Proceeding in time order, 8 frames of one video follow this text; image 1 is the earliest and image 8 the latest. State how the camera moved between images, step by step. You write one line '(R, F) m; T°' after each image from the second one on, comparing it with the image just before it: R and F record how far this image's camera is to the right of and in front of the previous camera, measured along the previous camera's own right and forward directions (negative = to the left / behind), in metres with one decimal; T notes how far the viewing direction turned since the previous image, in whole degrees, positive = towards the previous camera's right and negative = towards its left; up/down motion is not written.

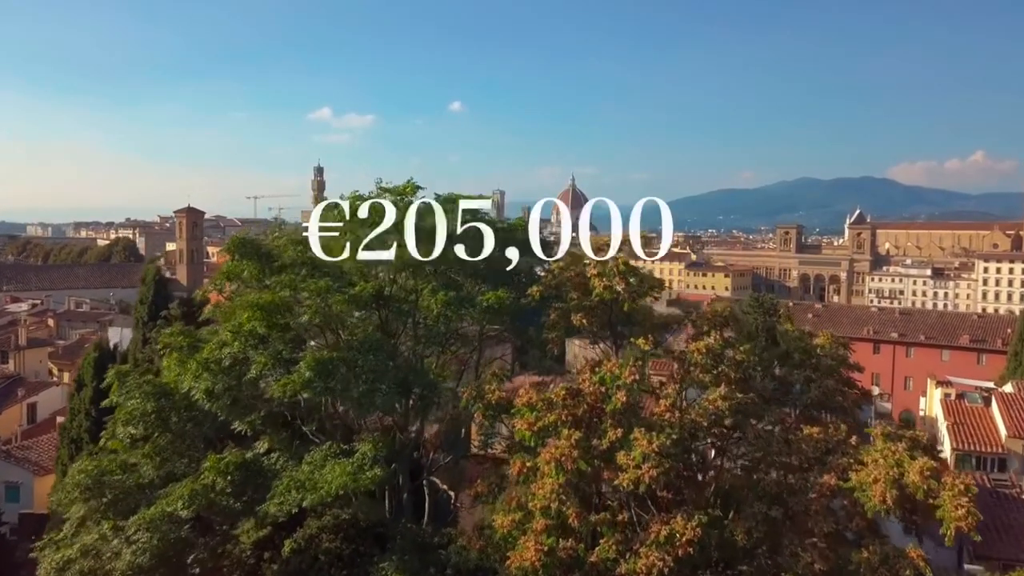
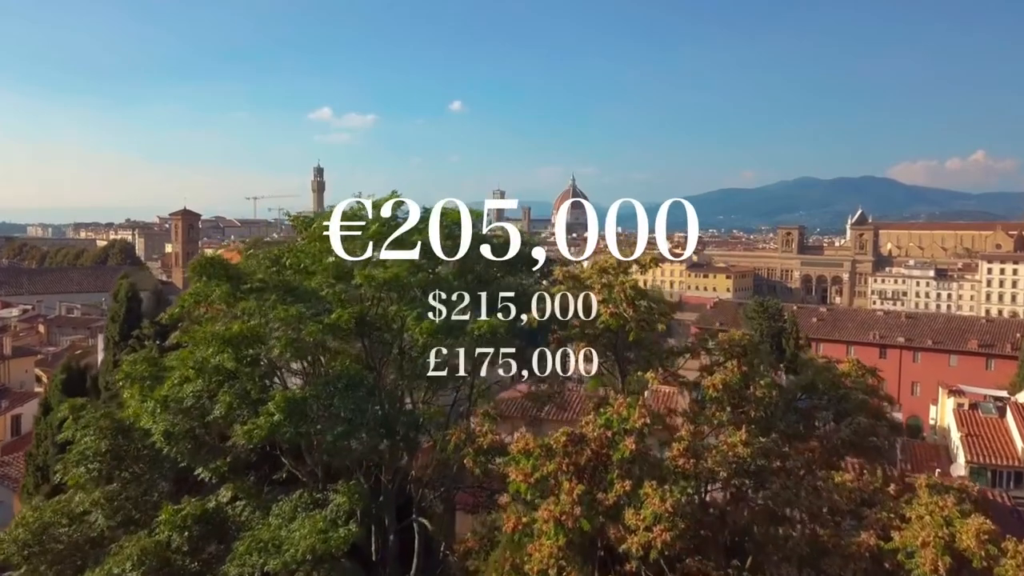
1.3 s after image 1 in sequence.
(+0.1, +1.1) m; 0°
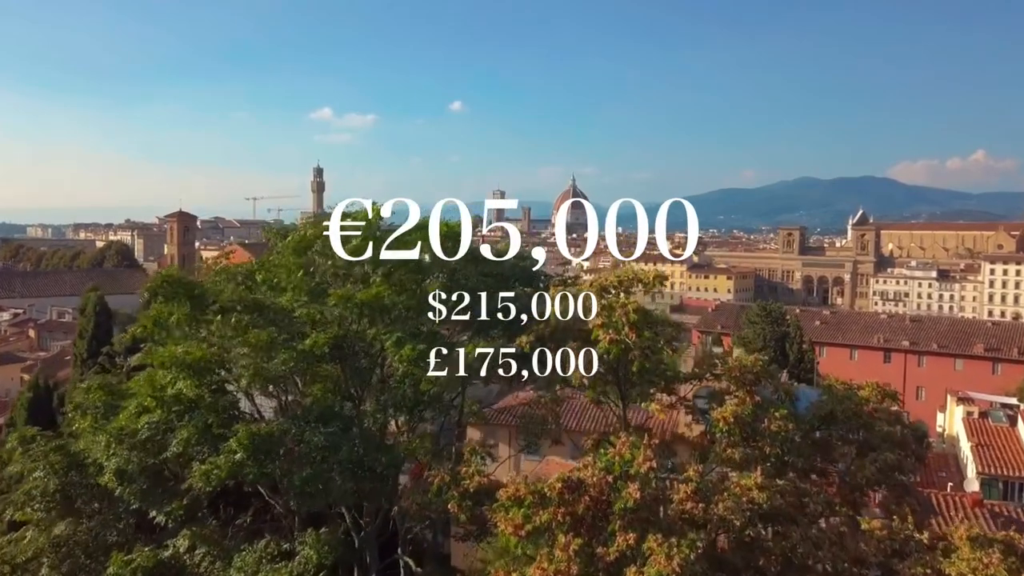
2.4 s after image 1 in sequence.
(+0.1, +0.9) m; 0°
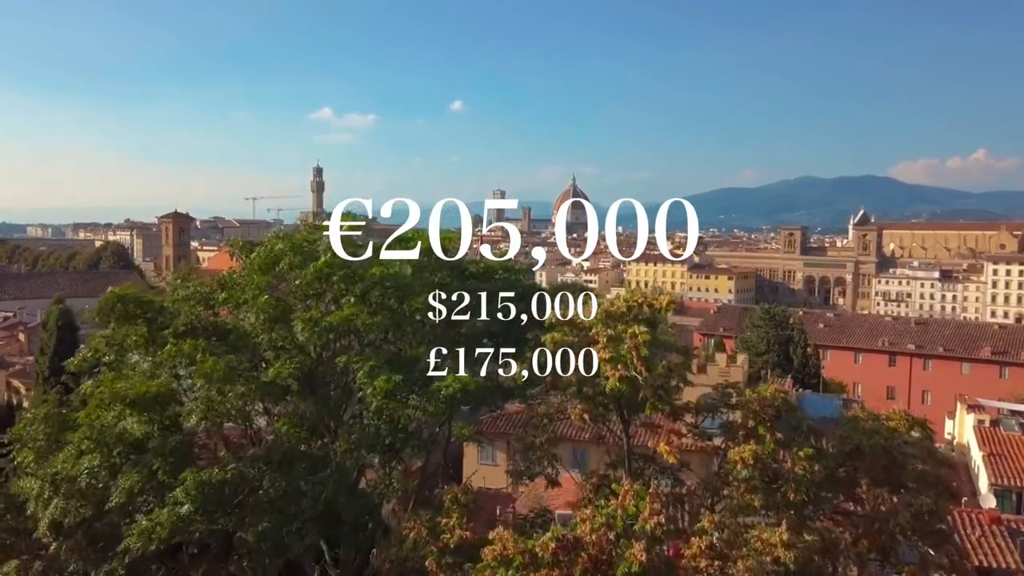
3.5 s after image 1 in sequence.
(+0.1, +1.0) m; 0°
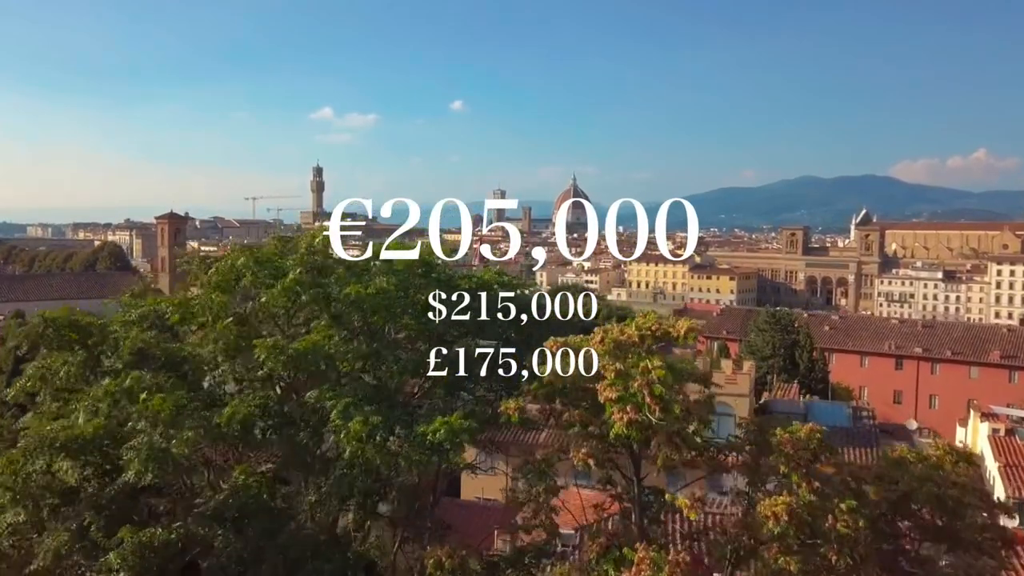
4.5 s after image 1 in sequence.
(0.0, +1.1) m; 0°
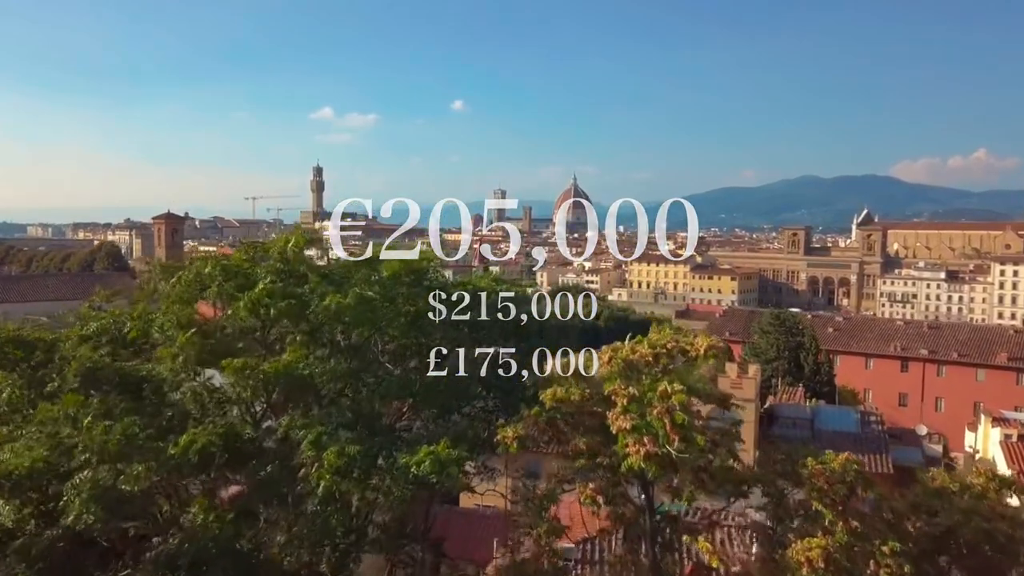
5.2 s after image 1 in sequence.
(0.0, +0.8) m; 0°
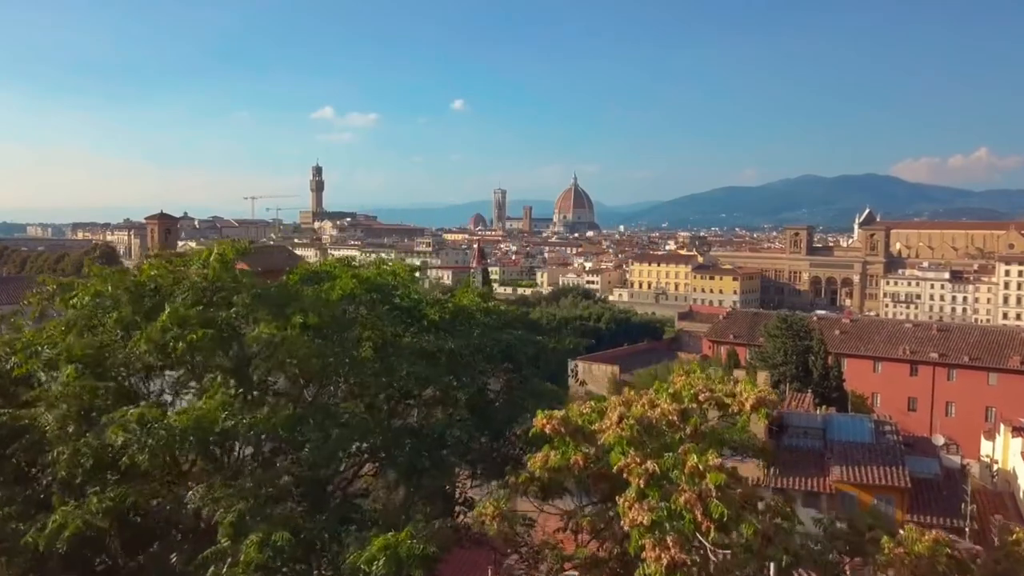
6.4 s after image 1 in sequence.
(+0.1, +1.5) m; 0°
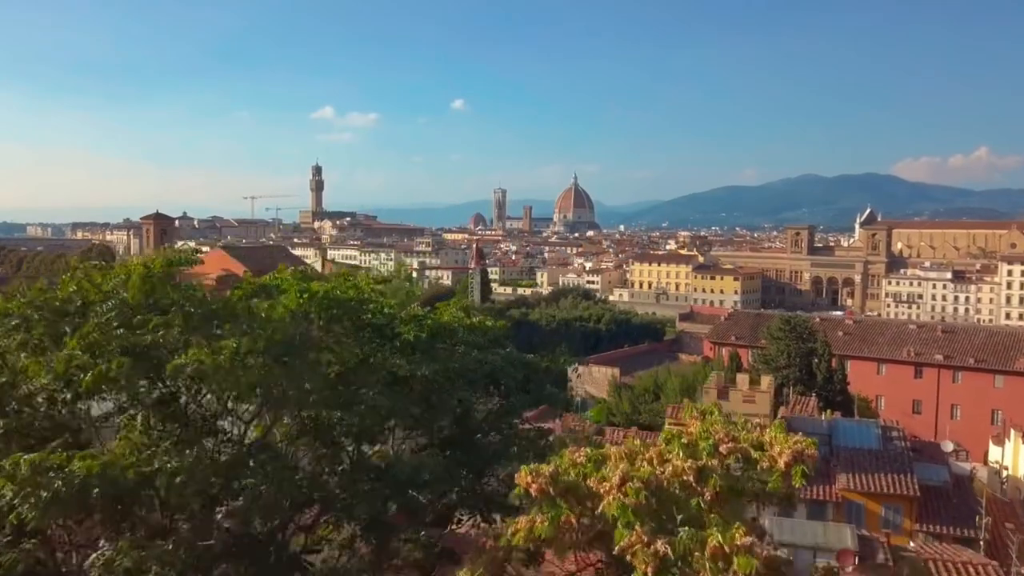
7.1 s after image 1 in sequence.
(+0.1, +0.8) m; 0°
